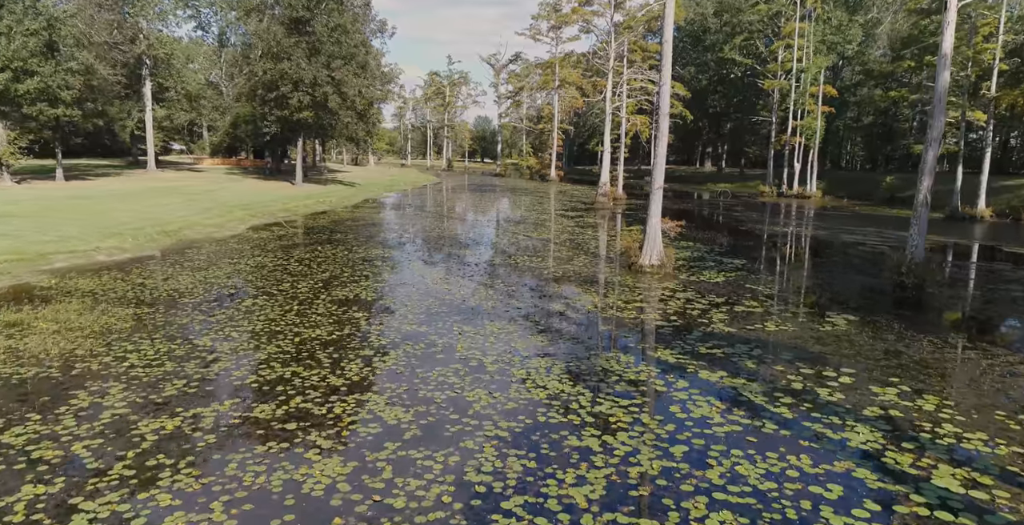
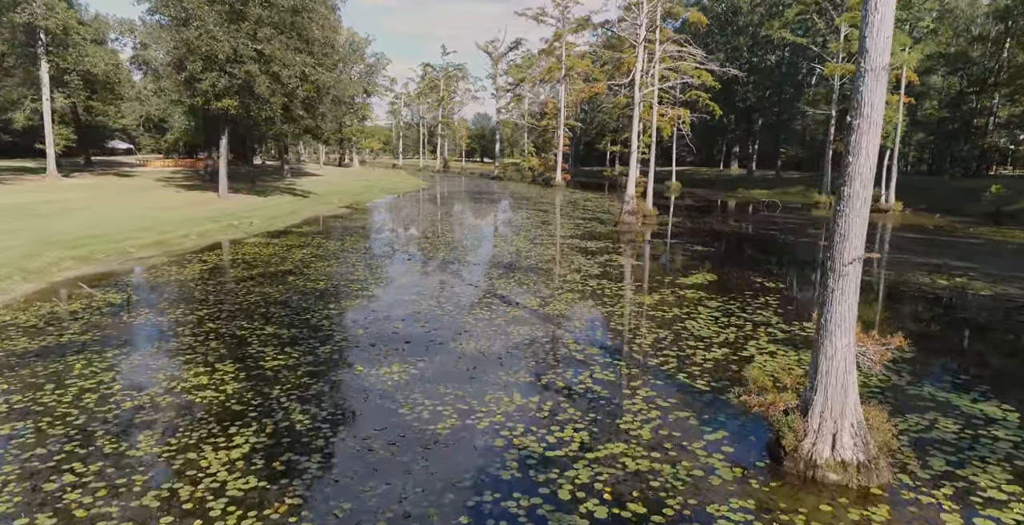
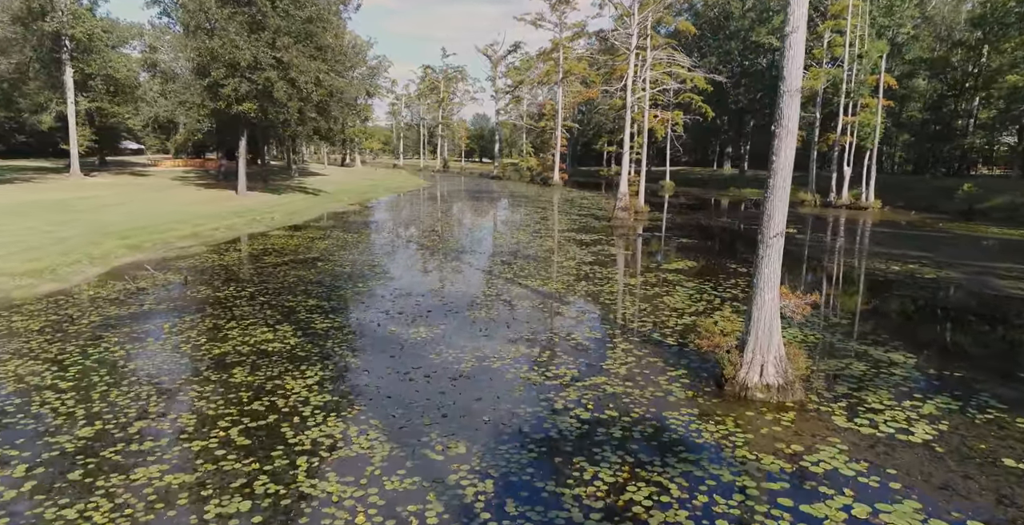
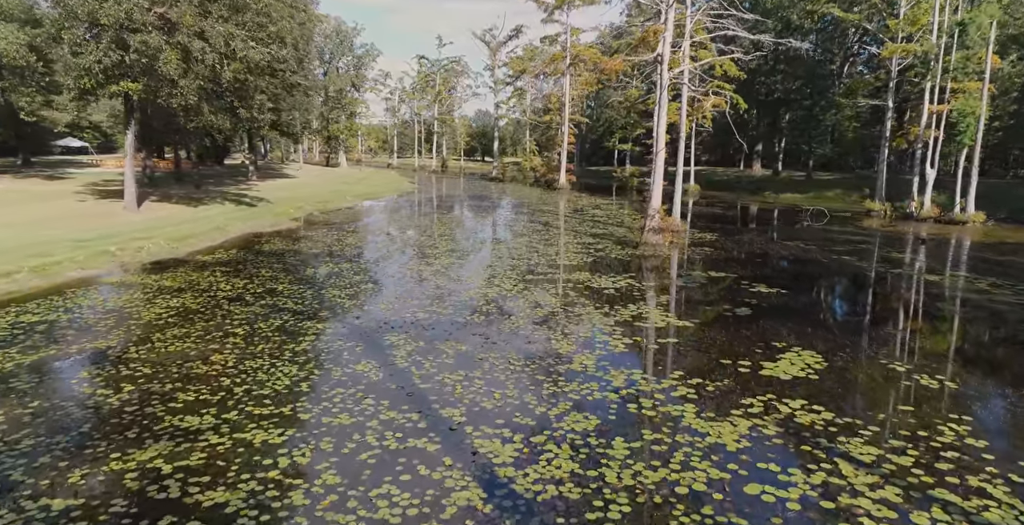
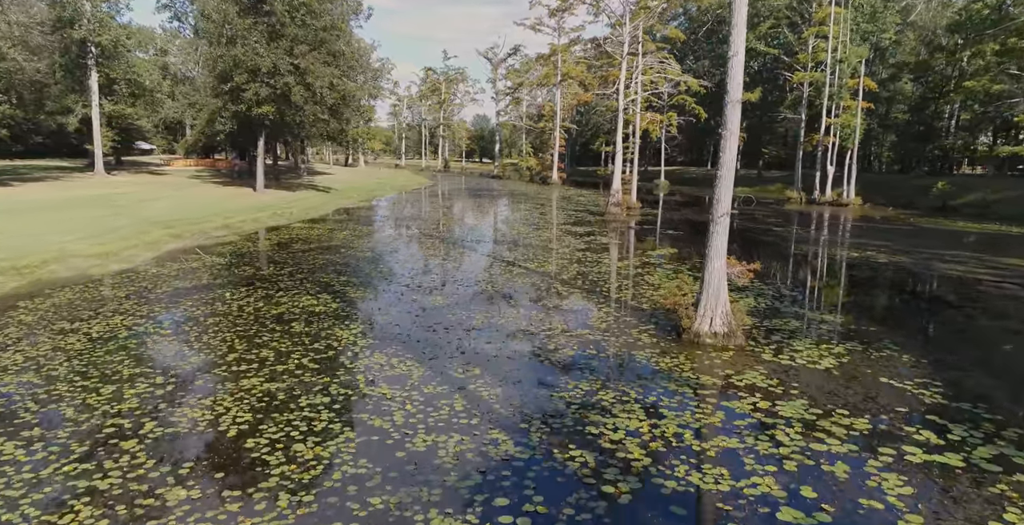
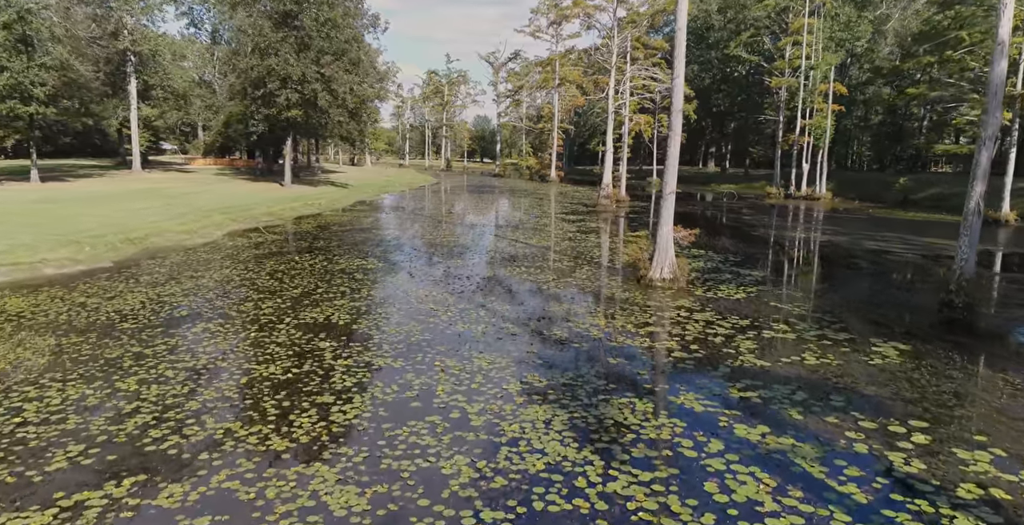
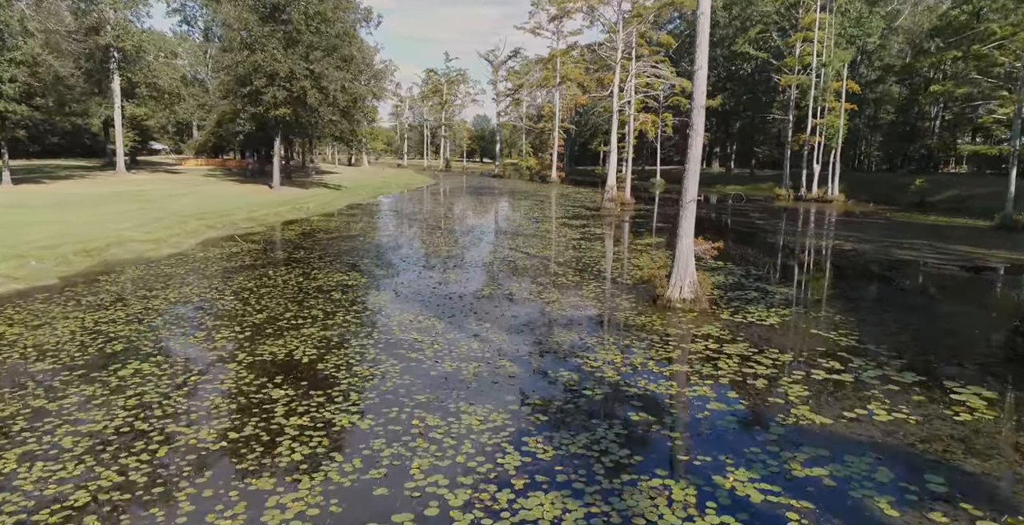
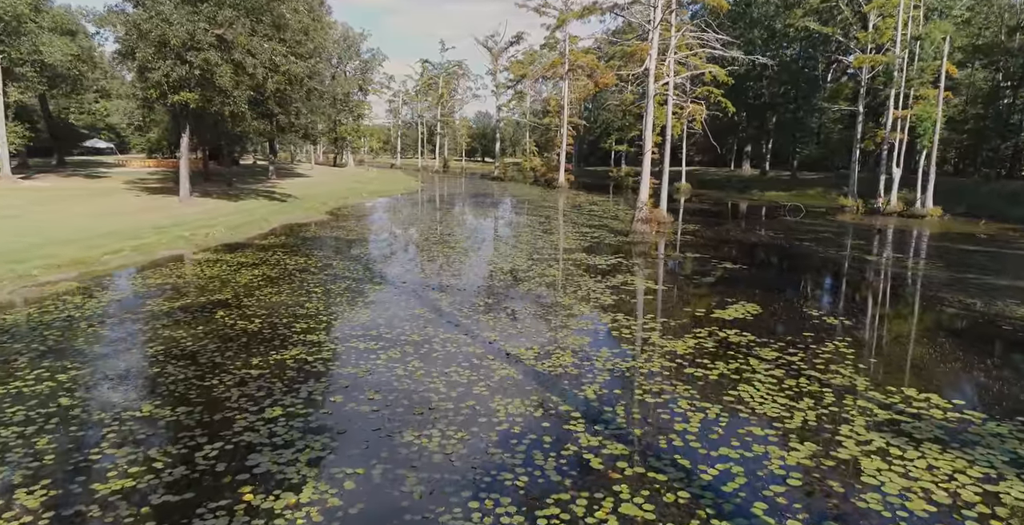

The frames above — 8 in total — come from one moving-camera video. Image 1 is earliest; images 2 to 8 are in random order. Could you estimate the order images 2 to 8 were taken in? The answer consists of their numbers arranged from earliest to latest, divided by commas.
6, 7, 5, 3, 2, 8, 4
